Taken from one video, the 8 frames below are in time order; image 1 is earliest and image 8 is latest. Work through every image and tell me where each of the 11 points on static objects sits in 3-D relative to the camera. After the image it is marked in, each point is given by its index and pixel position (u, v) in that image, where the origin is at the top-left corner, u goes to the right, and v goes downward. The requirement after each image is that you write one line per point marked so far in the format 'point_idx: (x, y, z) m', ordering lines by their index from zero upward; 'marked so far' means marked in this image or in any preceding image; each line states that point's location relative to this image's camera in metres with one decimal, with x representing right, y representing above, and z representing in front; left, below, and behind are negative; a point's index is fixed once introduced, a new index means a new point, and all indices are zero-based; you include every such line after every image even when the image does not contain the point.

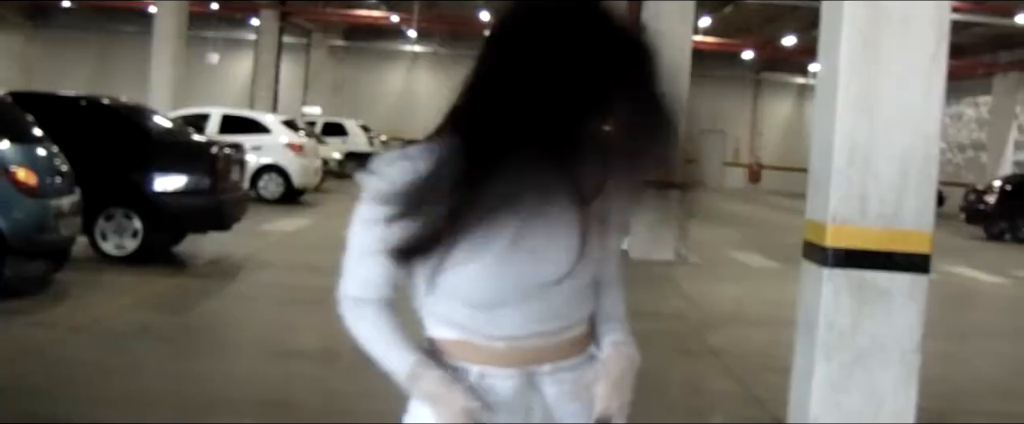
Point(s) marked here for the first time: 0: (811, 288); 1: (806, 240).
0: (+1.7, -0.4, +7.3) m
1: (+1.7, -0.2, +7.5) m
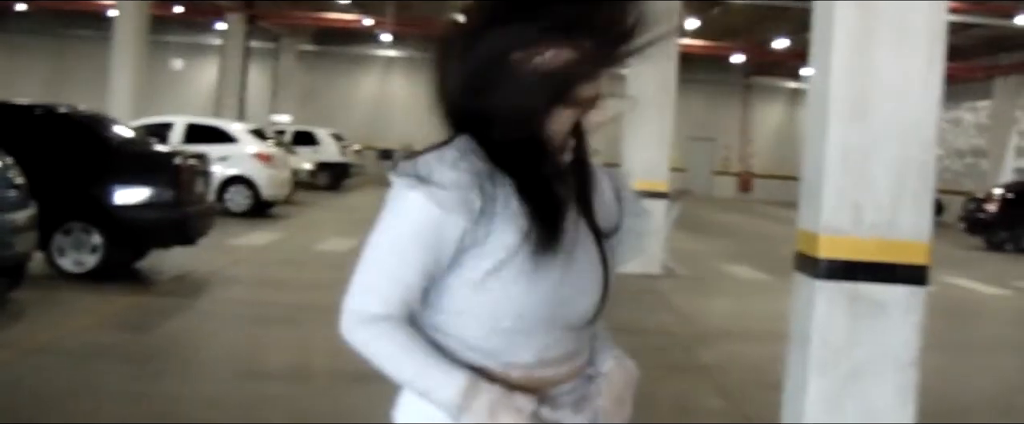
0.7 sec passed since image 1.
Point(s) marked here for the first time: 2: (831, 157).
0: (+1.6, -0.5, +7.0) m
1: (+1.6, -0.2, +7.2) m
2: (+1.7, +0.3, +6.7) m
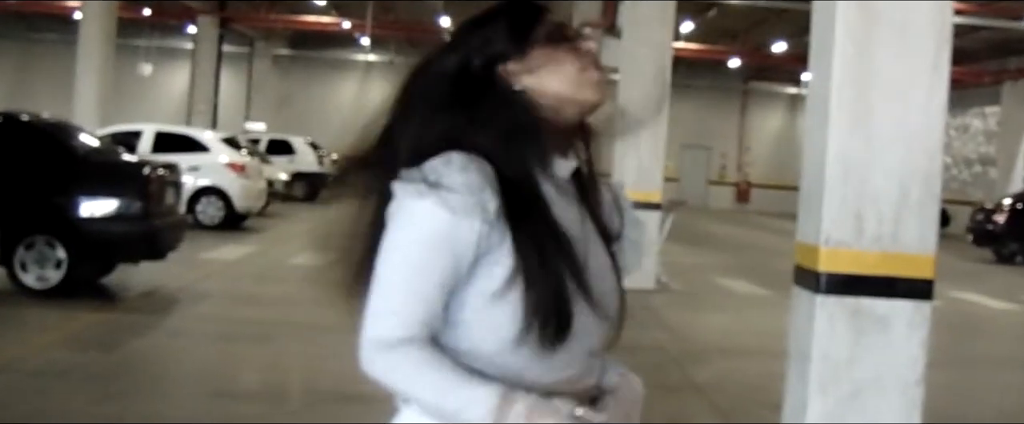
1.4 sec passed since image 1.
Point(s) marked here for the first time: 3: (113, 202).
0: (+1.5, -0.5, +6.6) m
1: (+1.5, -0.3, +6.8) m
2: (+1.6, +0.2, +6.4) m
3: (-3.1, +0.1, +9.9) m
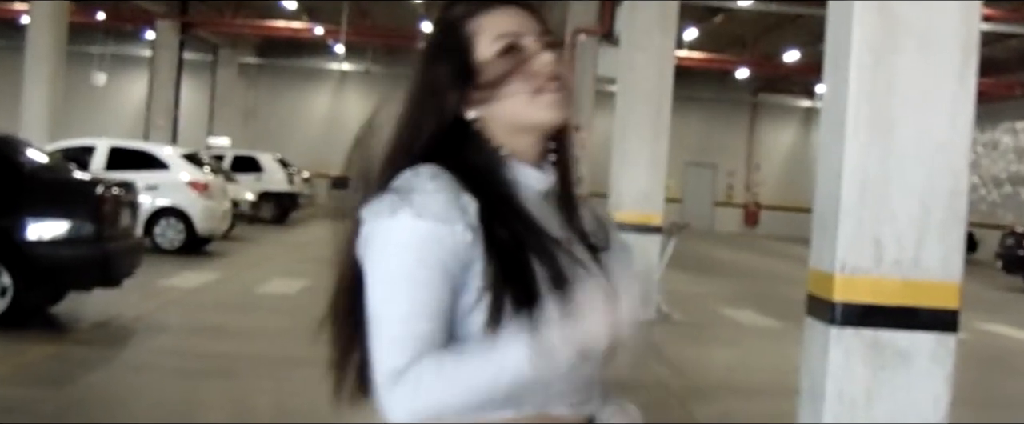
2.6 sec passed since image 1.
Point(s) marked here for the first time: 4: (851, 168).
0: (+1.5, -0.7, +6.1) m
1: (+1.5, -0.4, +6.3) m
2: (+1.5, +0.1, +5.9) m
3: (-3.2, -0.1, +9.3) m
4: (+1.6, +0.2, +5.9) m
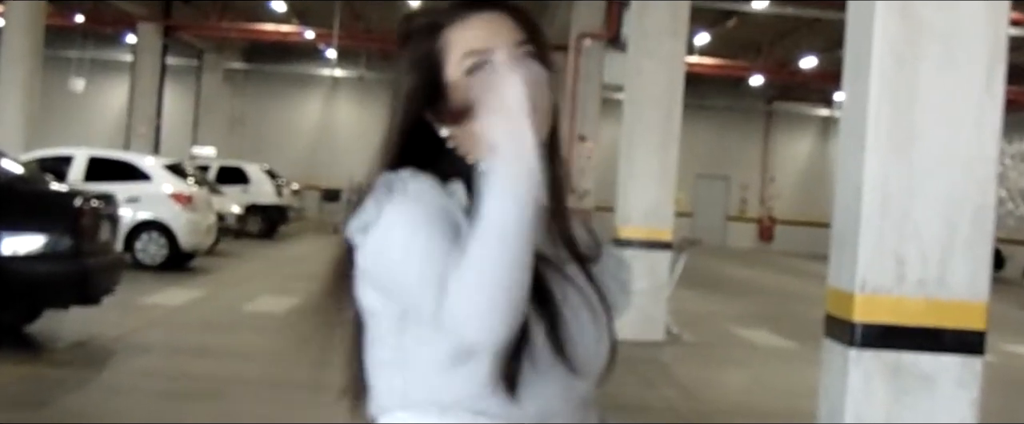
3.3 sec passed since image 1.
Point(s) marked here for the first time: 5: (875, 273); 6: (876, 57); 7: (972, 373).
0: (+1.5, -0.7, +5.7) m
1: (+1.5, -0.5, +5.9) m
2: (+1.6, +0.1, +5.6) m
3: (-3.2, -0.2, +8.9) m
4: (+1.6, +0.1, +5.5) m
5: (+1.6, -0.3, +5.7) m
6: (+1.6, +0.7, +5.6) m
7: (+2.0, -0.7, +5.5) m
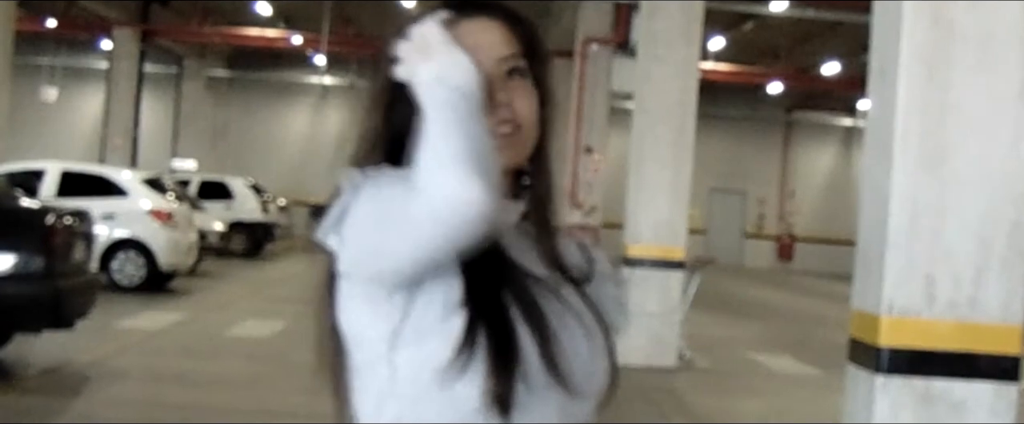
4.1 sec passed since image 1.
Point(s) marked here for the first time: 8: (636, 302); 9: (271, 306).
0: (+1.5, -0.8, +5.3) m
1: (+1.5, -0.5, +5.5) m
2: (+1.6, 0.0, +5.2) m
3: (-3.2, -0.3, +8.5) m
4: (+1.6, +0.1, +5.2) m
5: (+1.6, -0.3, +5.3) m
6: (+1.6, +0.6, +5.2) m
7: (+2.0, -0.8, +5.1) m
8: (+1.2, -0.9, +12.1) m
9: (-2.5, -1.0, +13.7) m
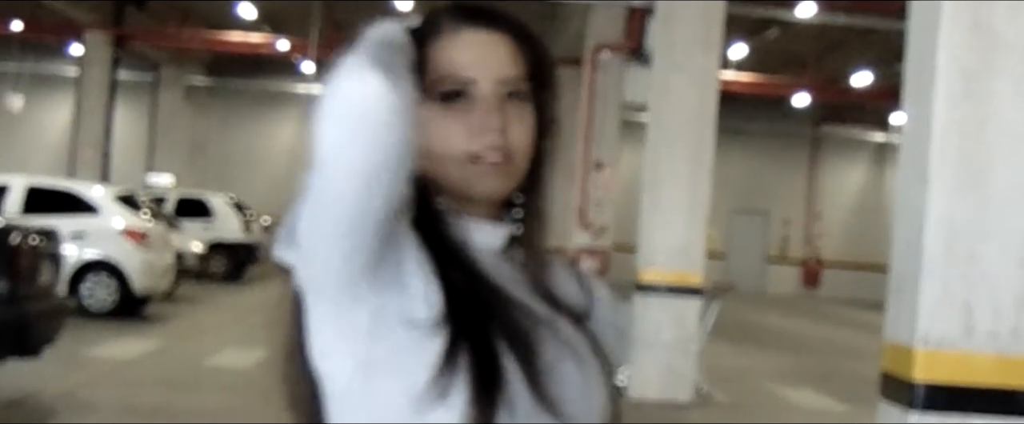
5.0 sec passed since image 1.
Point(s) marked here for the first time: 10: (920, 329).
0: (+1.5, -0.9, +4.9) m
1: (+1.5, -0.6, +5.1) m
2: (+1.6, -0.1, +4.7) m
3: (-3.2, -0.4, +8.1) m
4: (+1.6, 0.0, +4.7) m
5: (+1.6, -0.4, +4.8) m
6: (+1.6, +0.5, +4.8) m
7: (+2.0, -0.9, +4.7) m
8: (+1.2, -1.1, +11.7) m
9: (-2.6, -1.2, +13.2) m
10: (+1.5, -0.4, +4.7) m
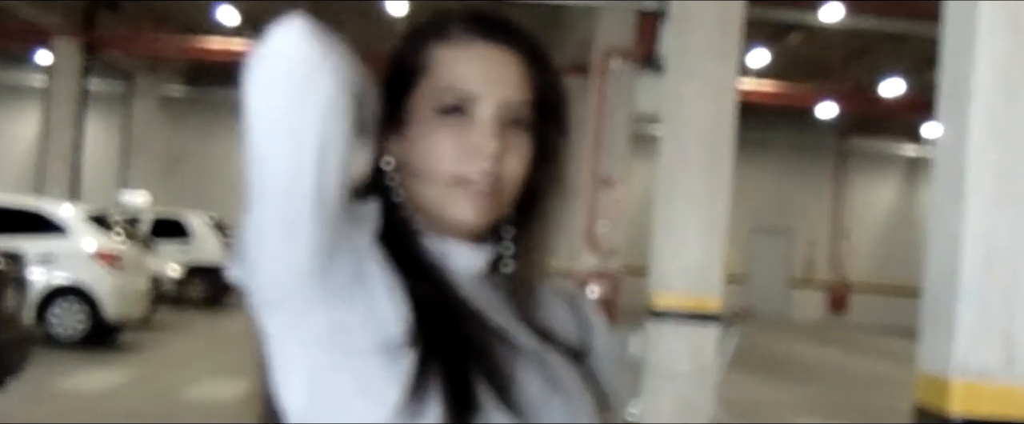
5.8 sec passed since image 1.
0: (+1.5, -1.0, +4.5) m
1: (+1.5, -0.7, +4.7) m
2: (+1.6, -0.2, +4.4) m
3: (-3.2, -0.6, +7.7) m
4: (+1.6, -0.1, +4.4) m
5: (+1.6, -0.5, +4.4) m
6: (+1.6, +0.5, +4.4) m
7: (+2.0, -0.9, +4.3) m
8: (+1.2, -1.3, +11.3) m
9: (-2.6, -1.4, +12.8) m
10: (+1.5, -0.5, +4.4) m
